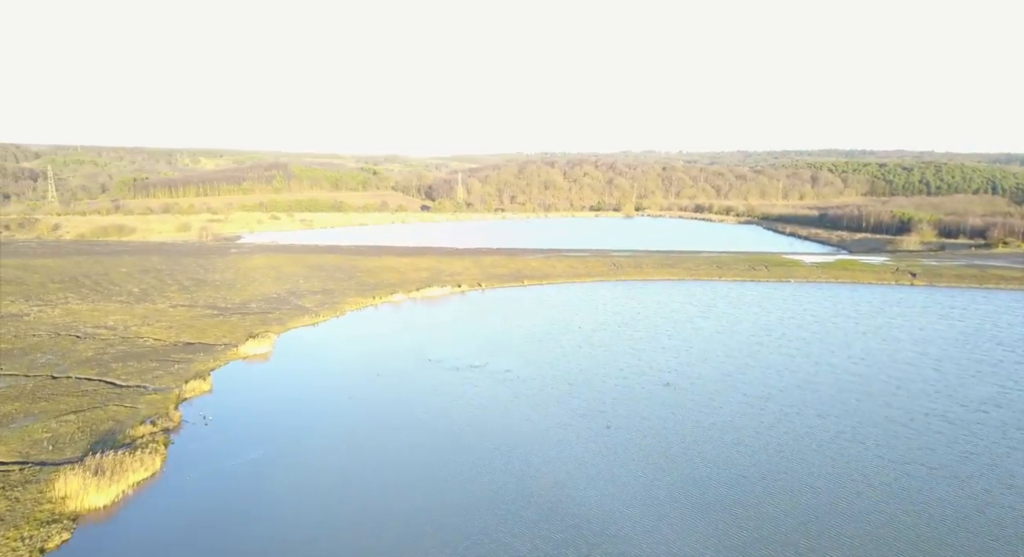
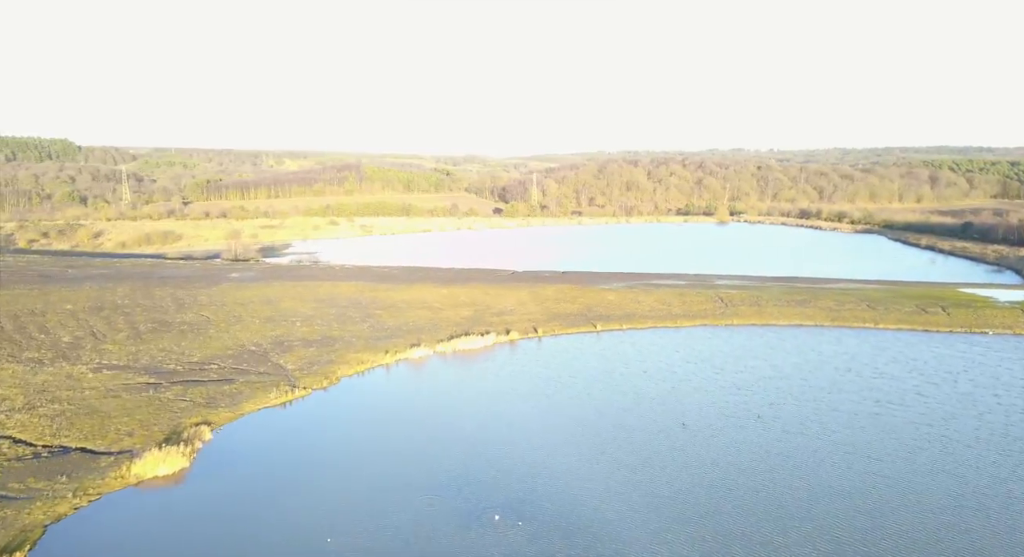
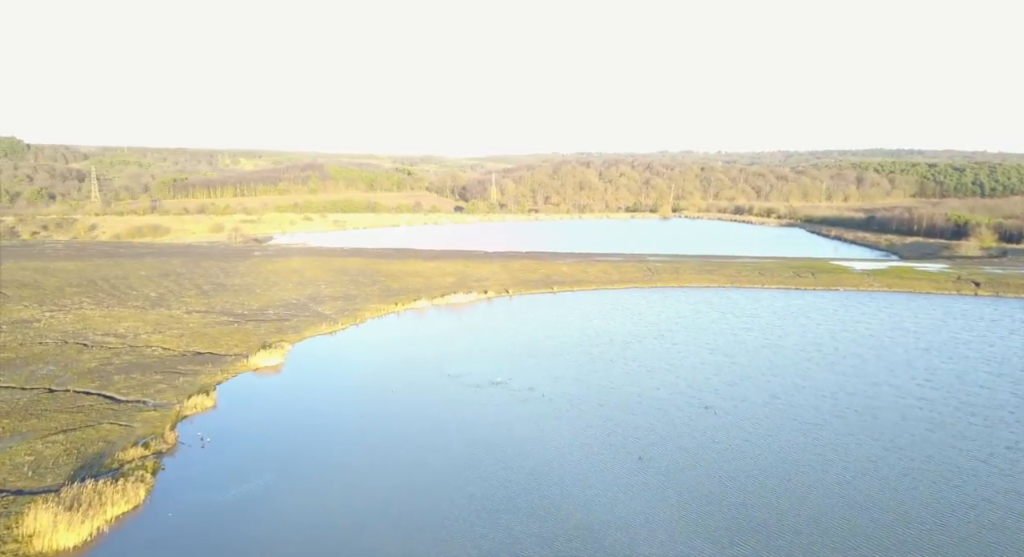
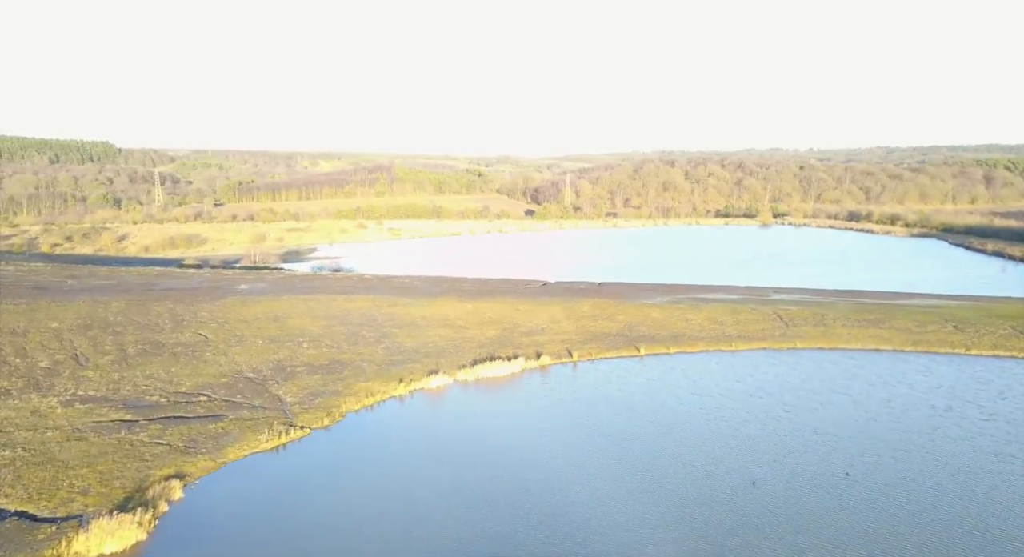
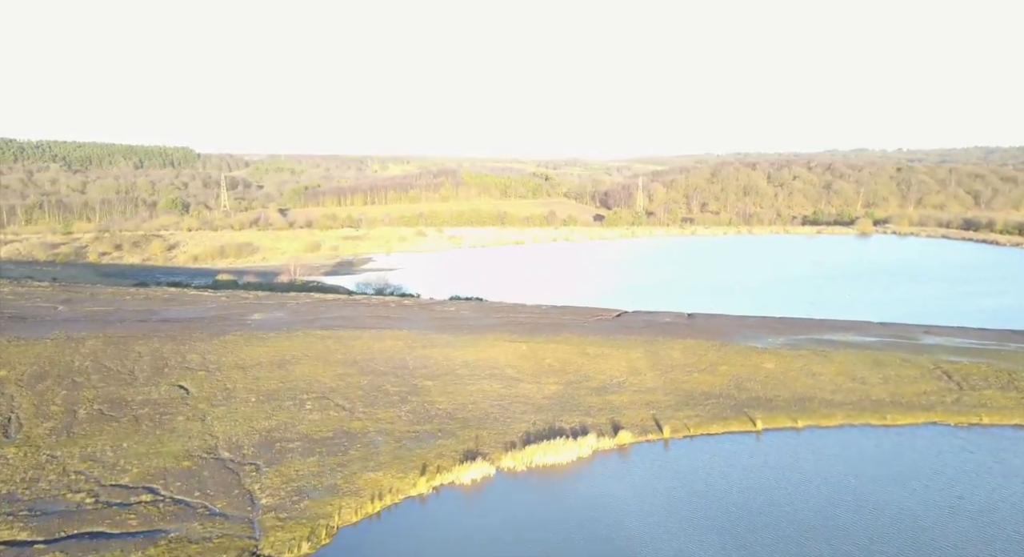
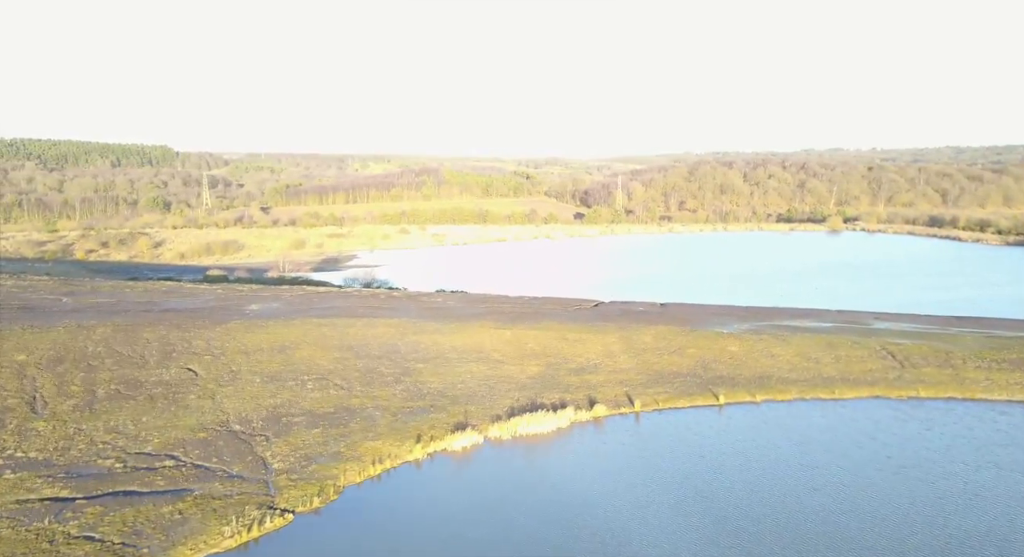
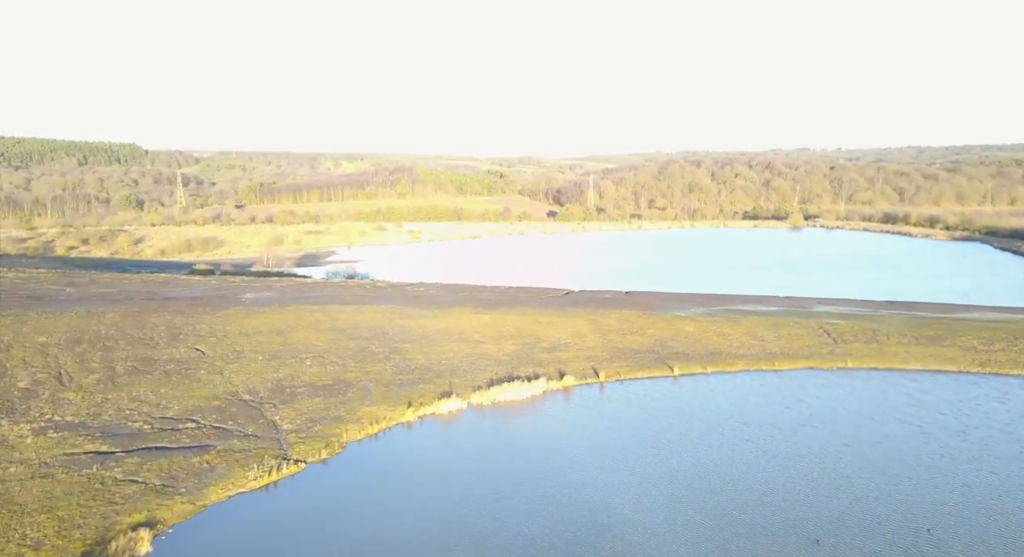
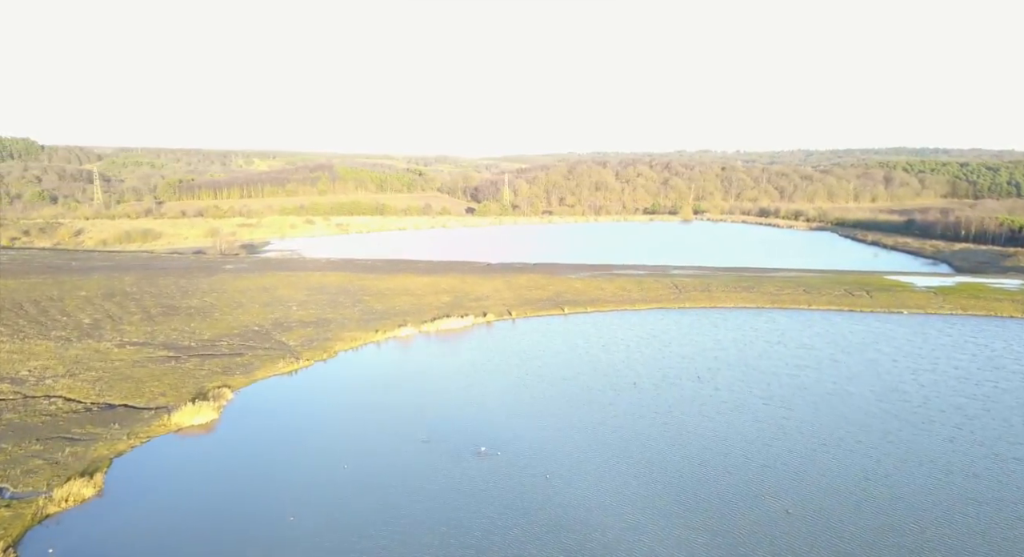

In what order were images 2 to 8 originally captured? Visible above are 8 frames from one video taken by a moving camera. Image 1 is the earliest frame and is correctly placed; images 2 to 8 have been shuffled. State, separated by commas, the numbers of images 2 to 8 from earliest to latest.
3, 8, 2, 4, 7, 6, 5
